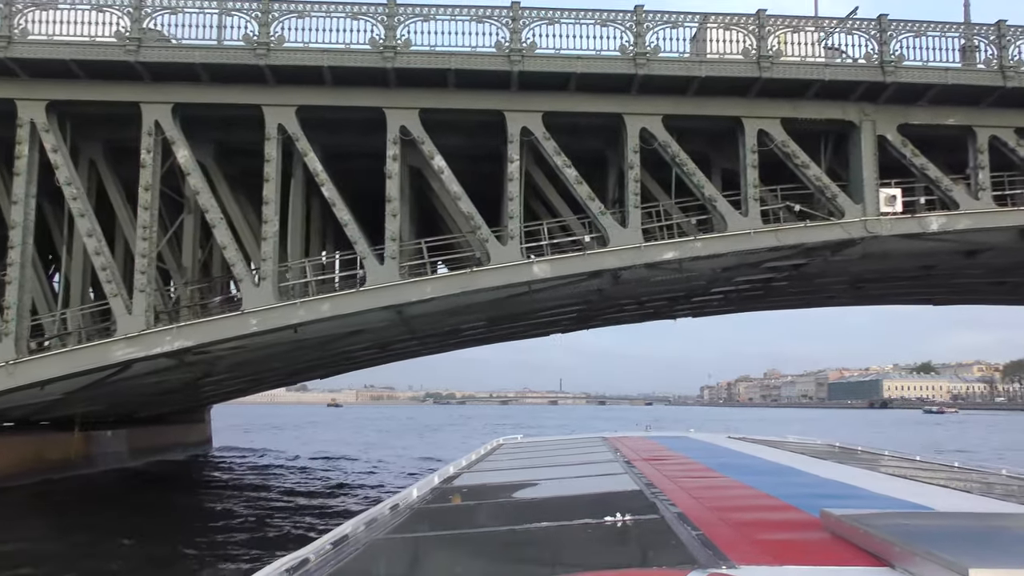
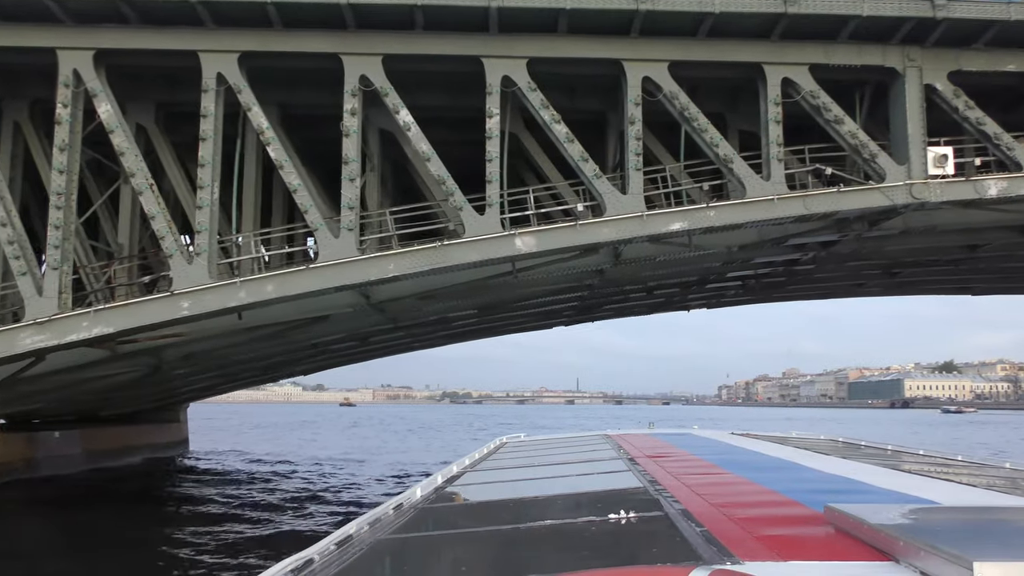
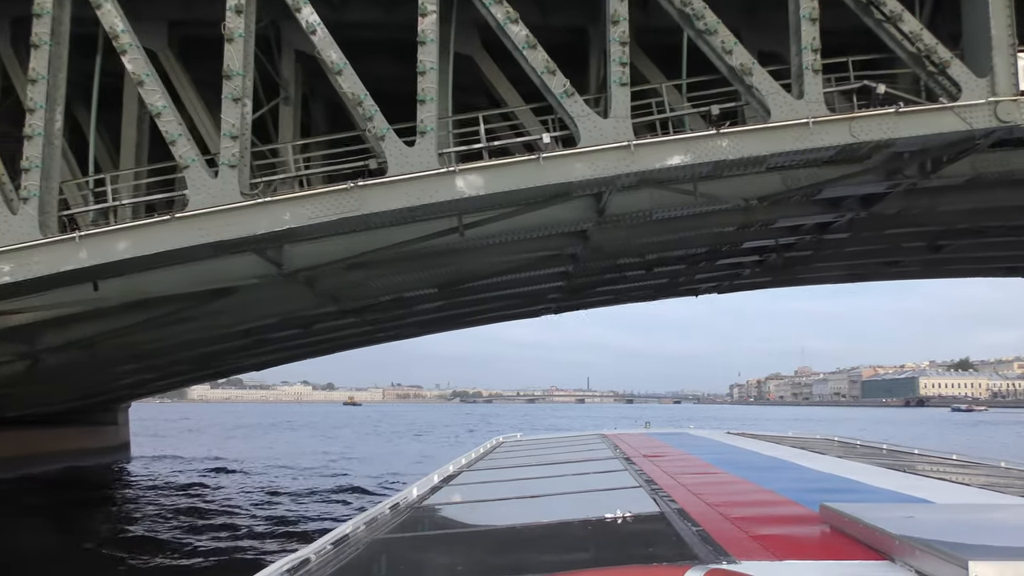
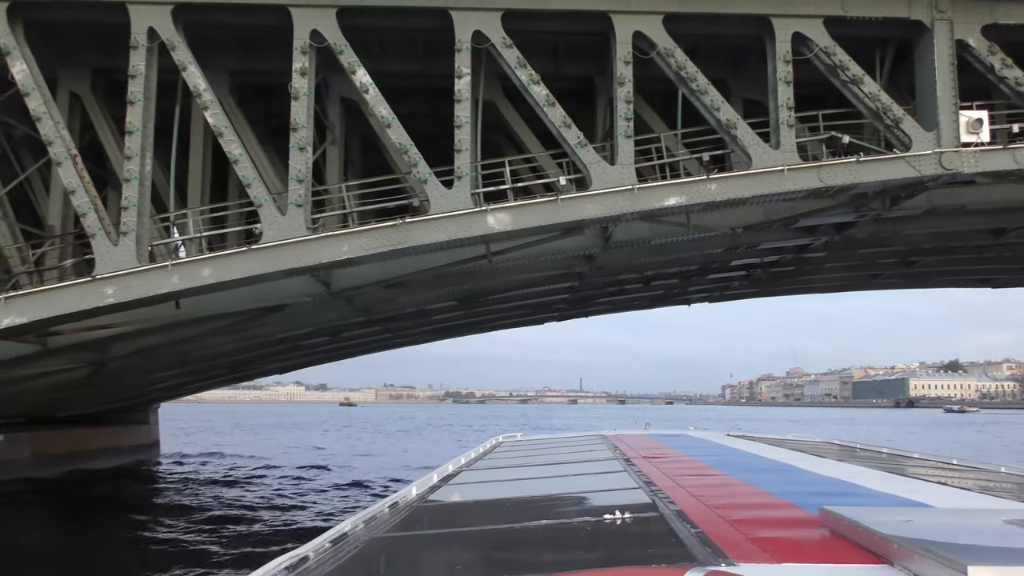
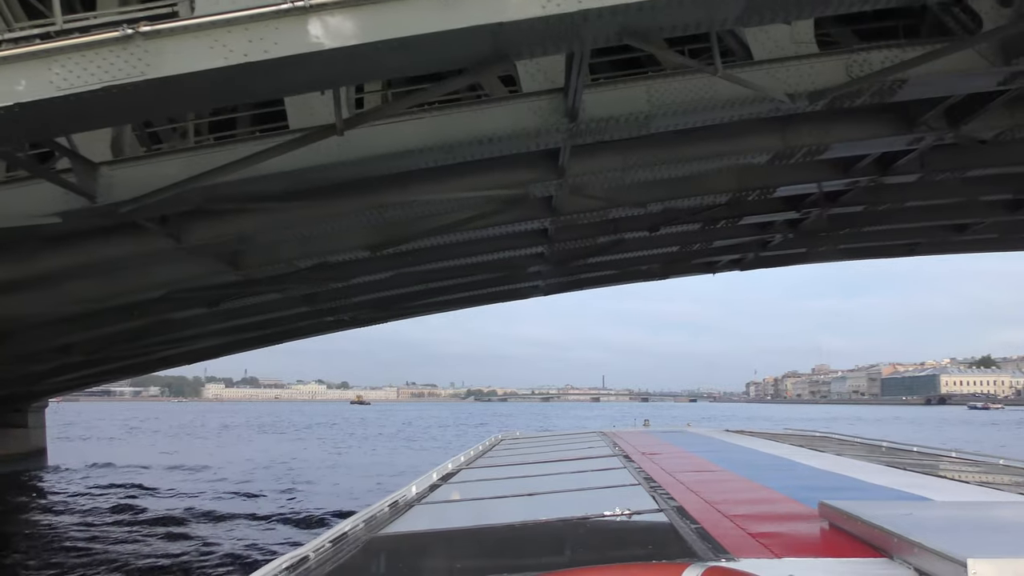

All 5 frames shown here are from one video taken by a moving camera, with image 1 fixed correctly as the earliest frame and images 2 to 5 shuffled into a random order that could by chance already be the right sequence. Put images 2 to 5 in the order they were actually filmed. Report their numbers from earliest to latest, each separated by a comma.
2, 4, 3, 5
